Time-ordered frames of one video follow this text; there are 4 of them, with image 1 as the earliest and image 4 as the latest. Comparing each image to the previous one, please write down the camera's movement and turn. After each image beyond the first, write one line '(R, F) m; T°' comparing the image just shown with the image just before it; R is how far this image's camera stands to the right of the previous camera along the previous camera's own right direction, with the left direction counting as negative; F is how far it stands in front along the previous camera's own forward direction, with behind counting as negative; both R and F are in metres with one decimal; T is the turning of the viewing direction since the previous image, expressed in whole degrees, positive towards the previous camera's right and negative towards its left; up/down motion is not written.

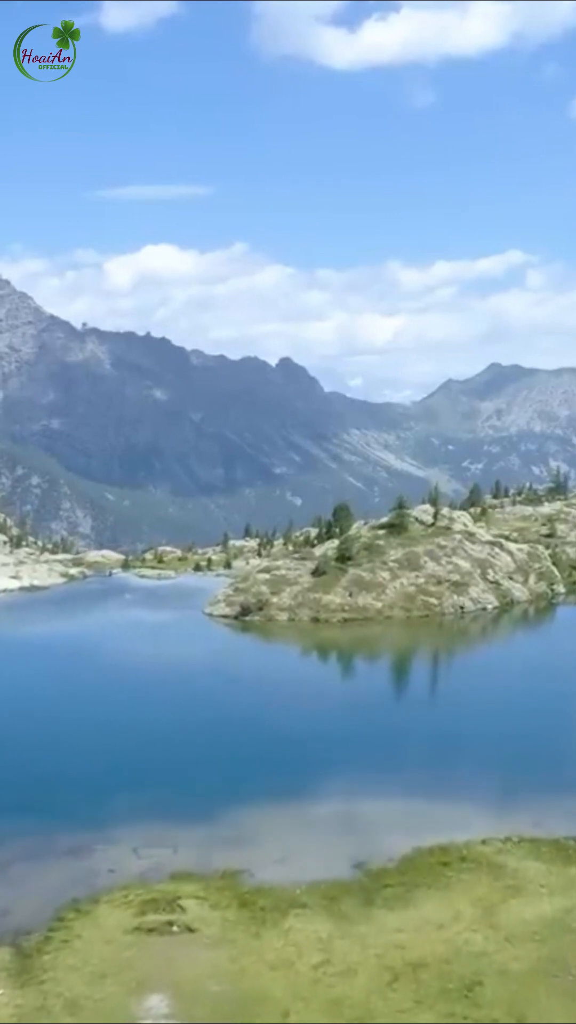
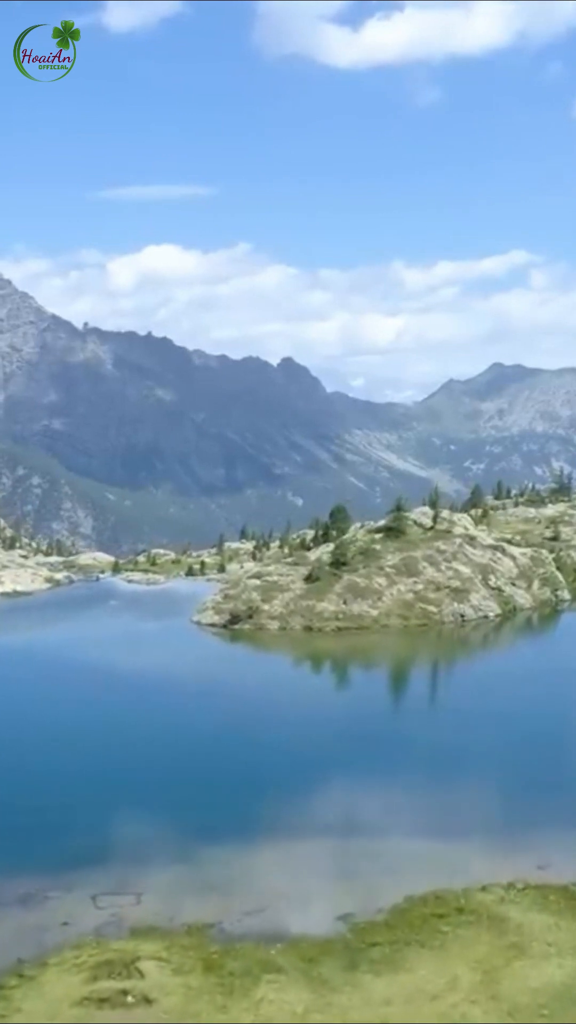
(+1.2, +5.1) m; 0°
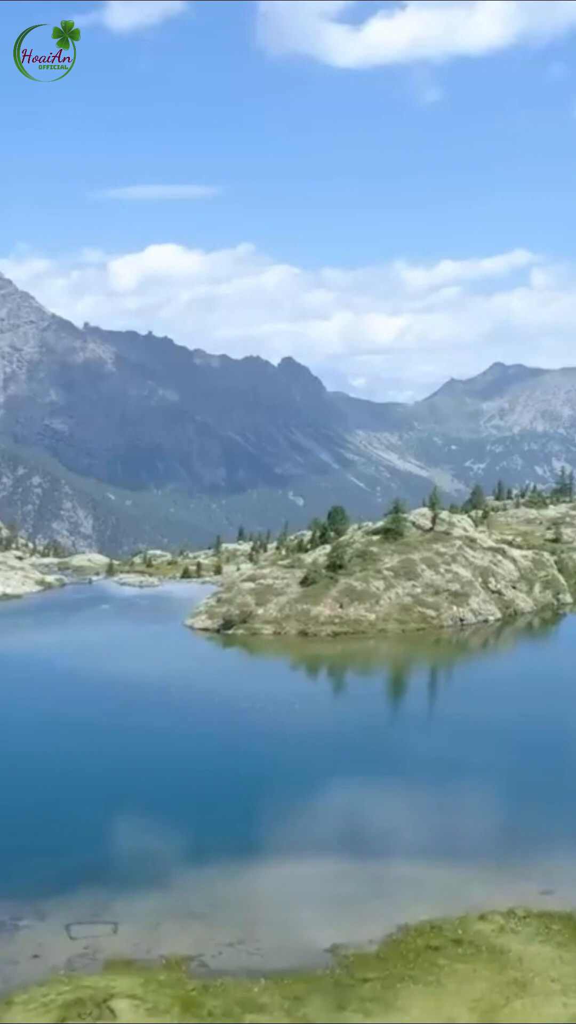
(+0.7, +2.5) m; 0°
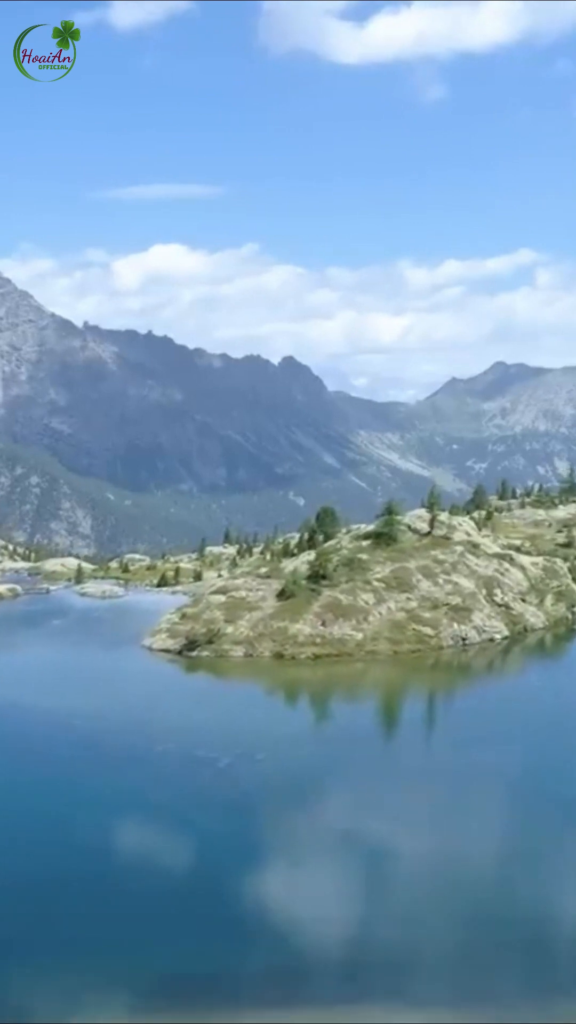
(+2.6, +13.7) m; 0°
